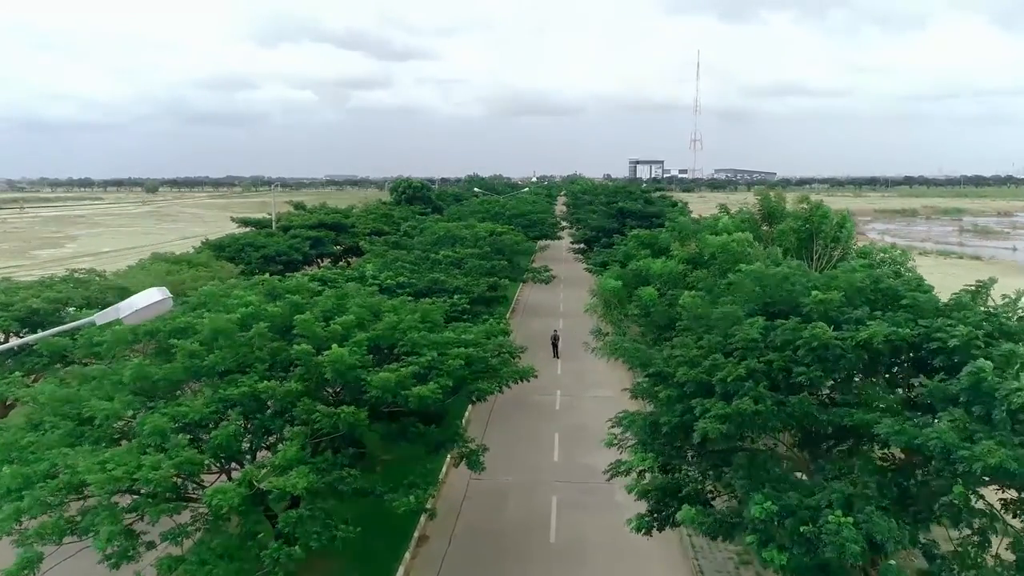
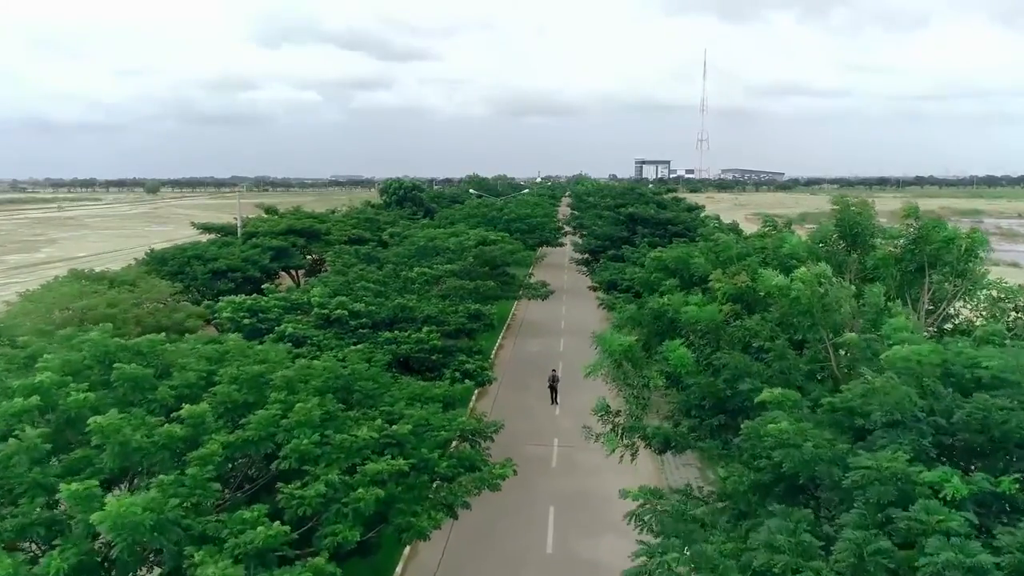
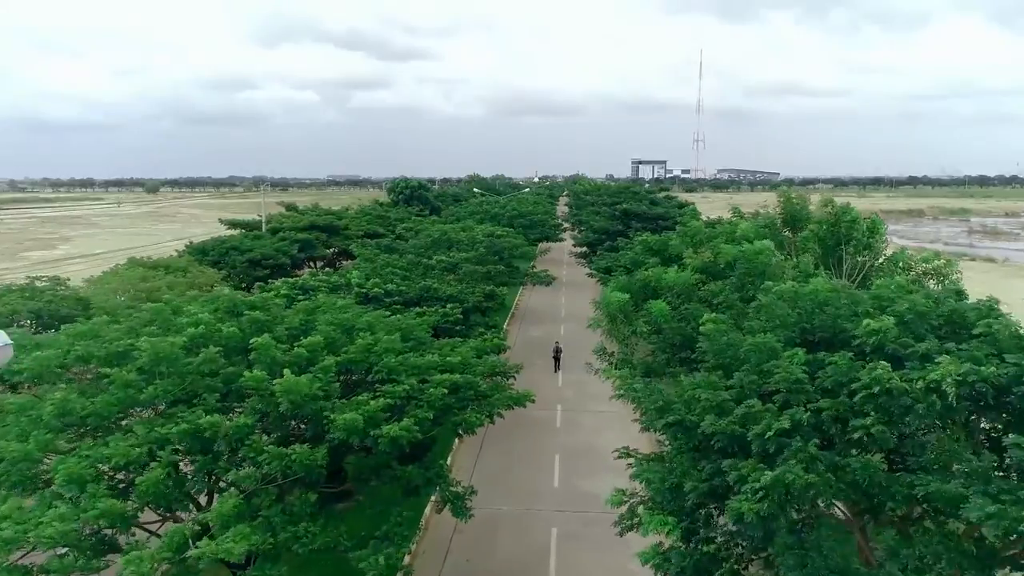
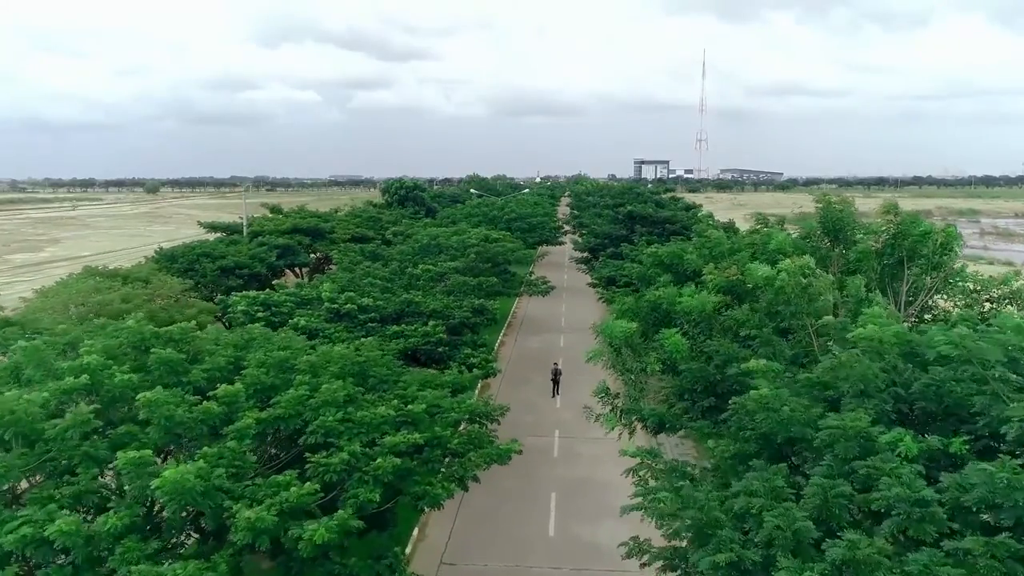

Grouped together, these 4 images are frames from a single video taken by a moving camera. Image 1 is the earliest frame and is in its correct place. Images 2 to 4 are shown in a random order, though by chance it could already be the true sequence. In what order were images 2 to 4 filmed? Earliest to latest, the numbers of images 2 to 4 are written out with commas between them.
3, 4, 2
